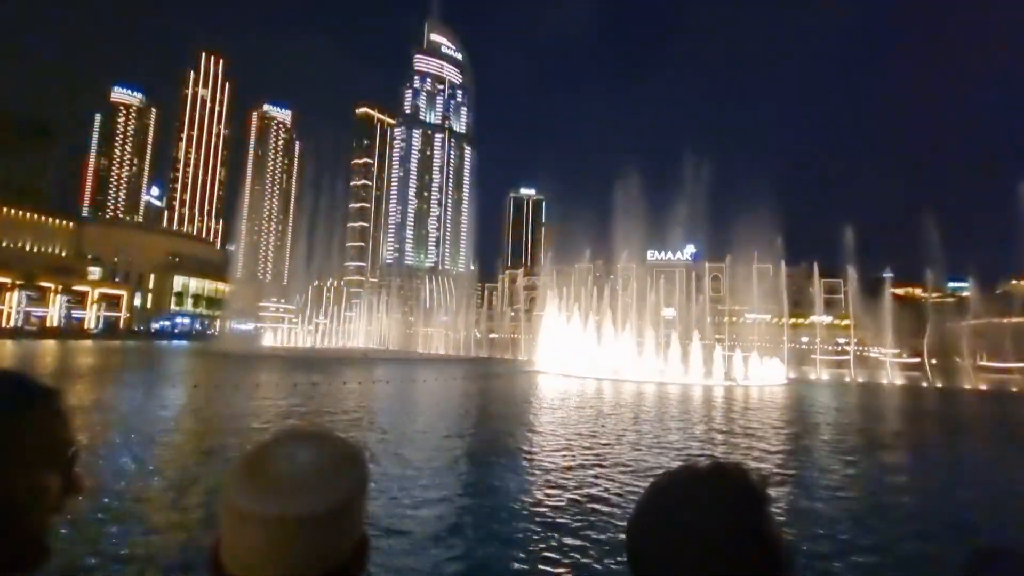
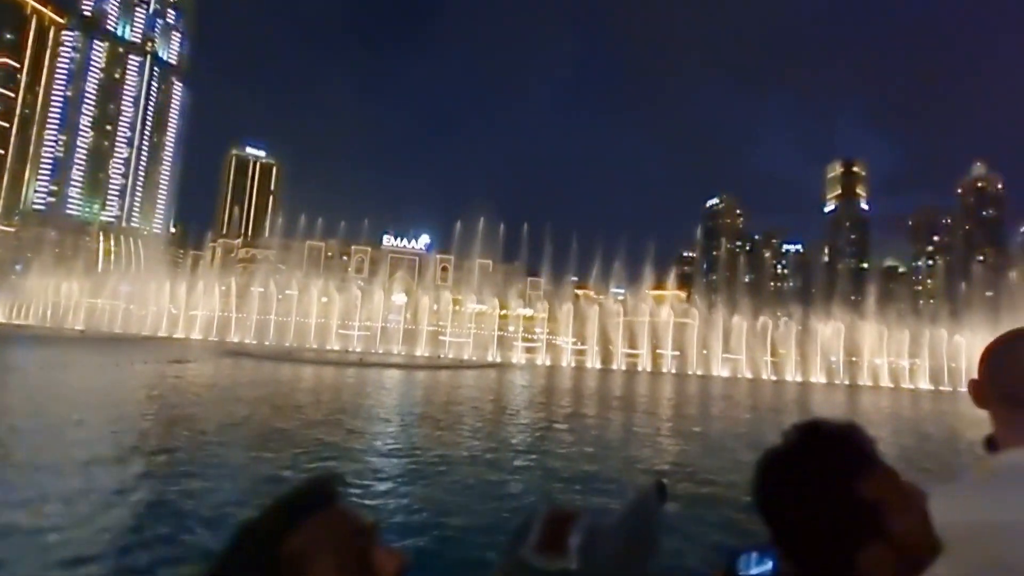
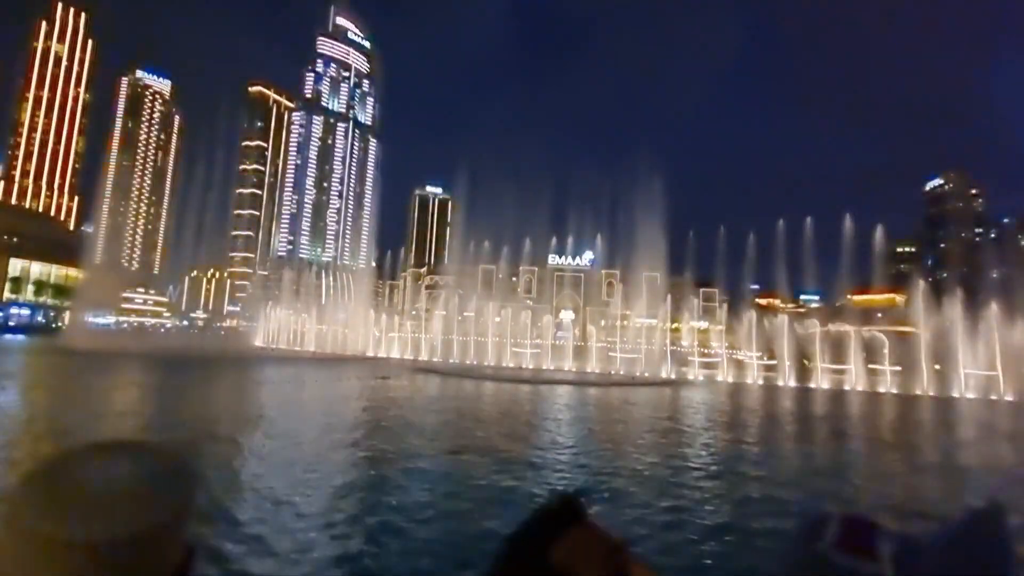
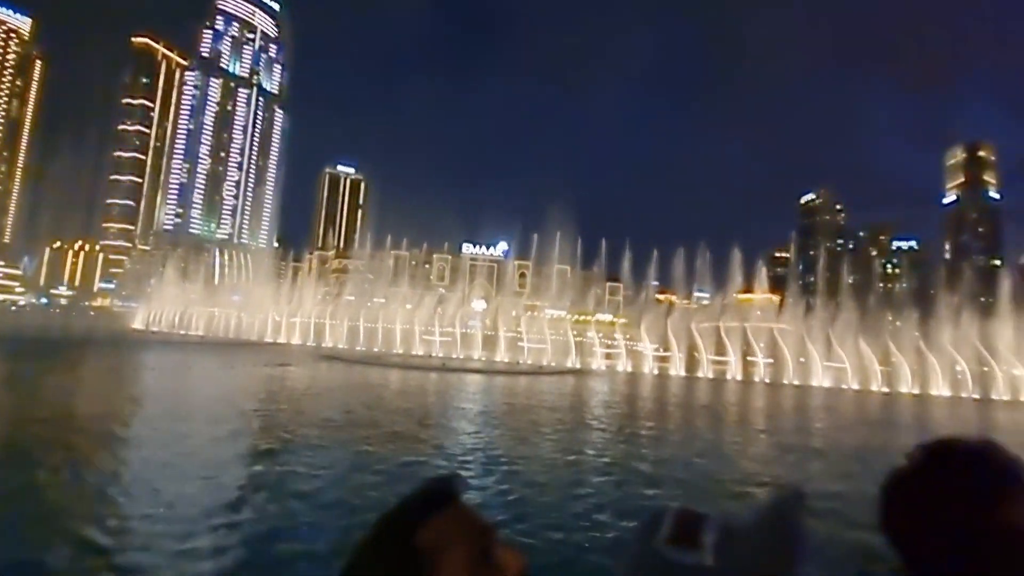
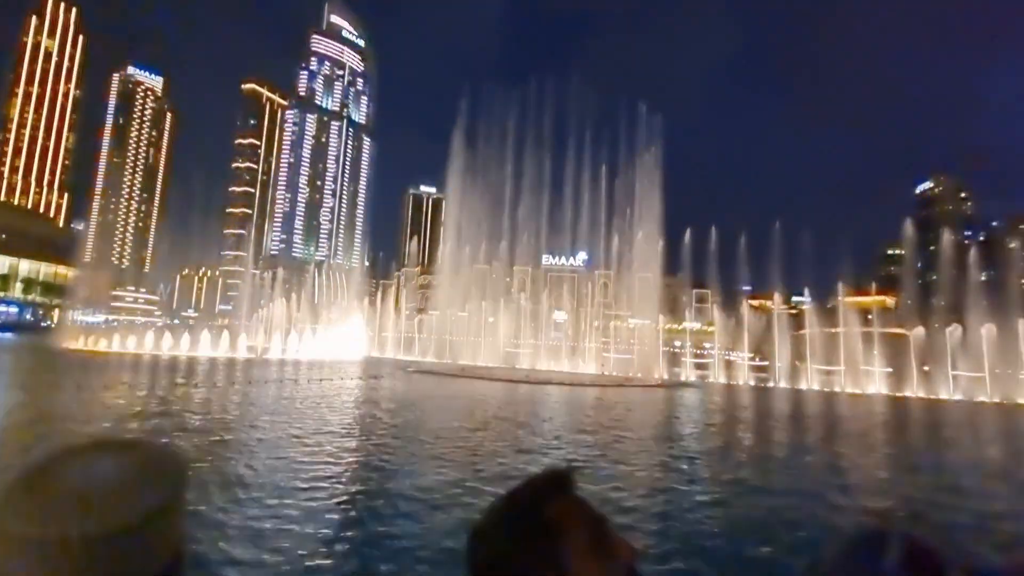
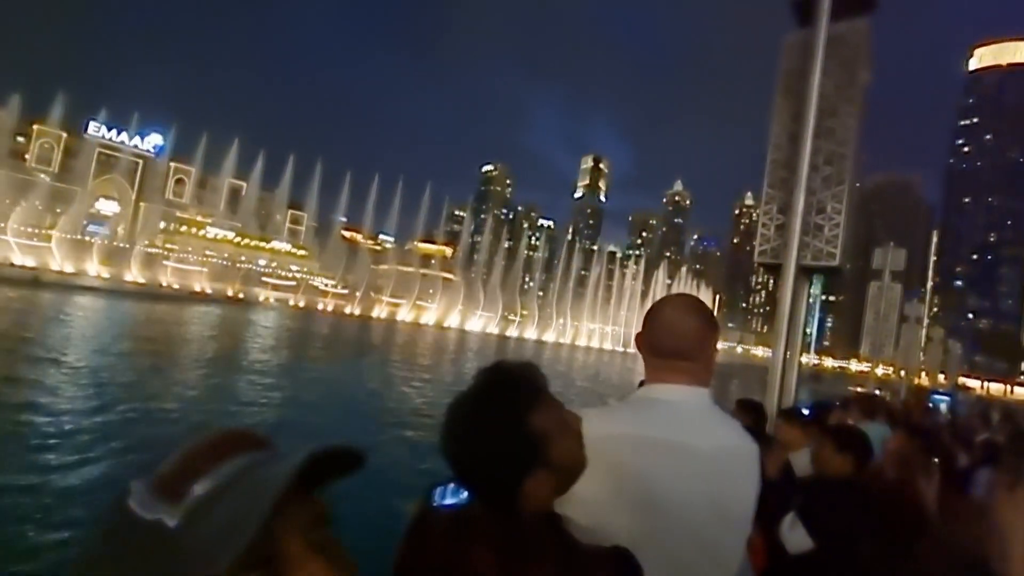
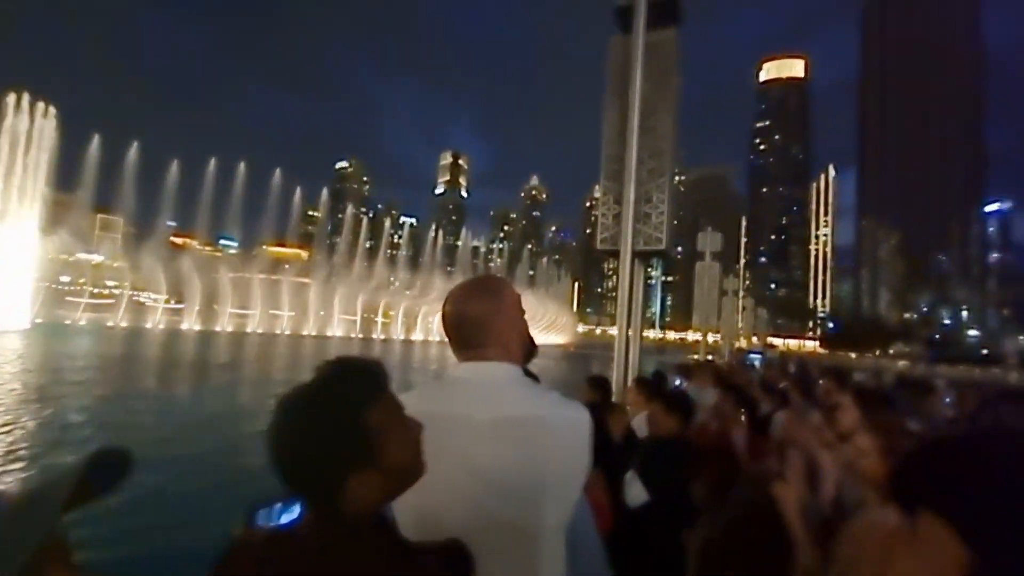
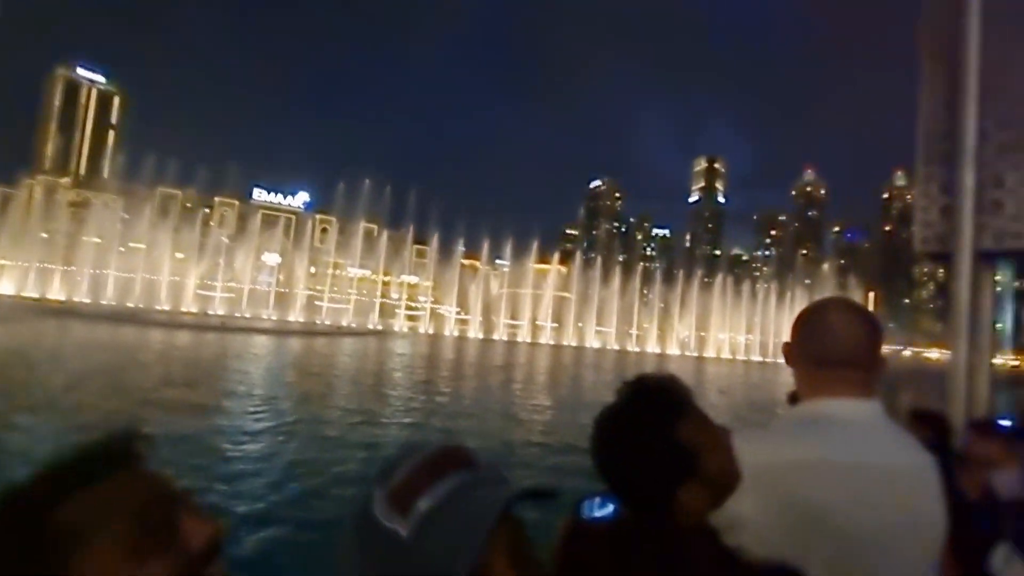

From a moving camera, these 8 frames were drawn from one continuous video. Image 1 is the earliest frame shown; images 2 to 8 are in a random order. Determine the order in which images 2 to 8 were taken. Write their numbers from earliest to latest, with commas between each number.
5, 3, 4, 2, 8, 6, 7
